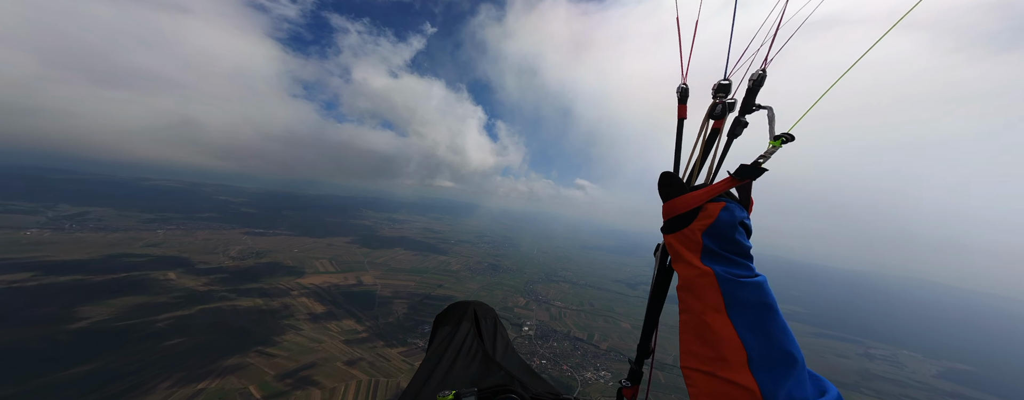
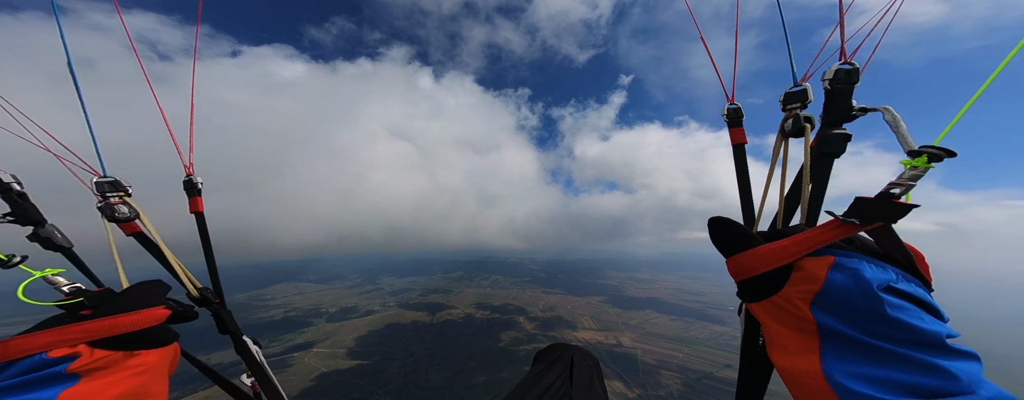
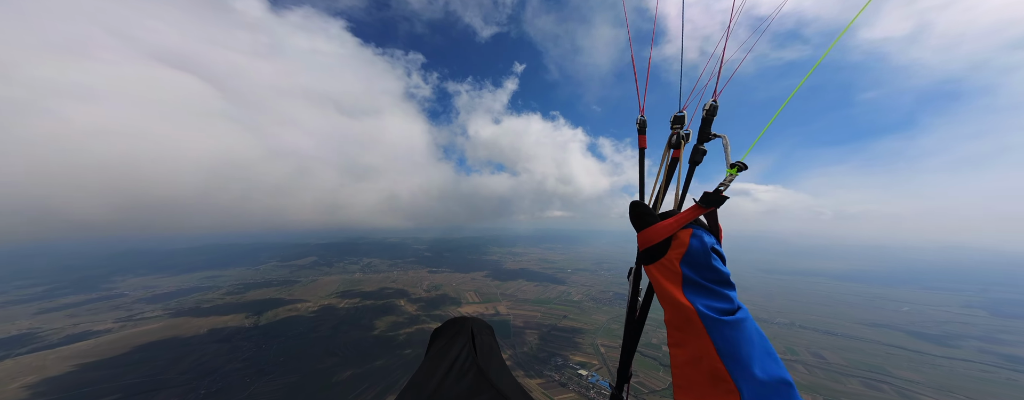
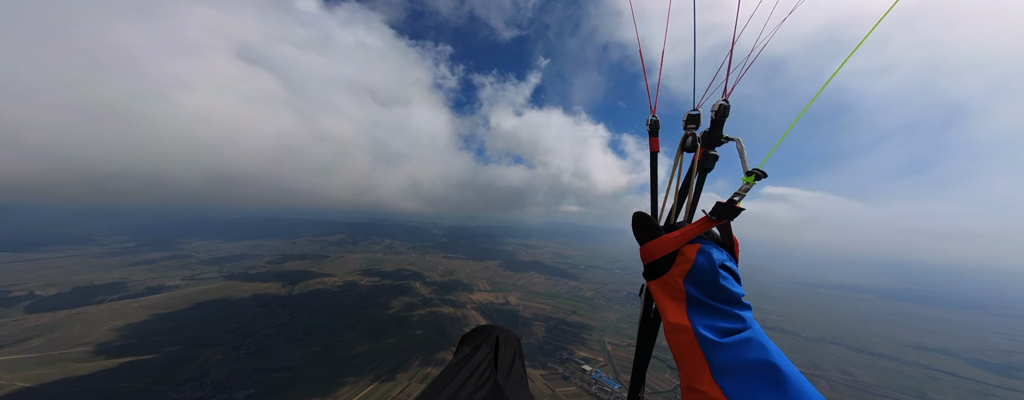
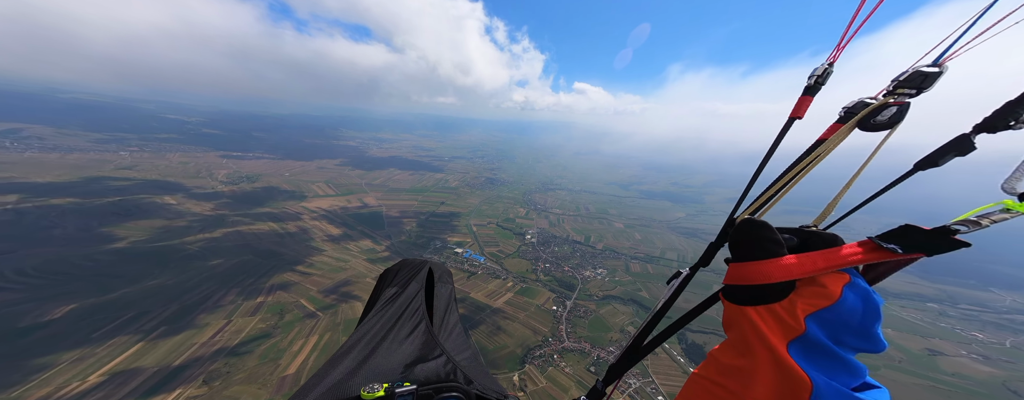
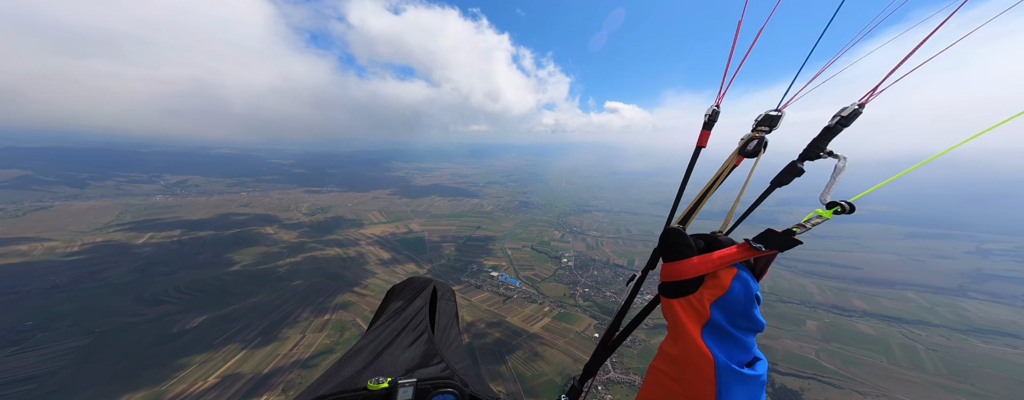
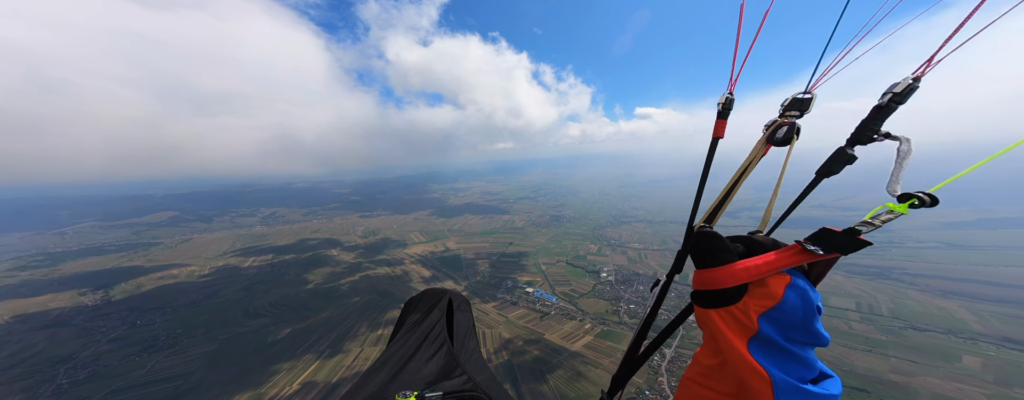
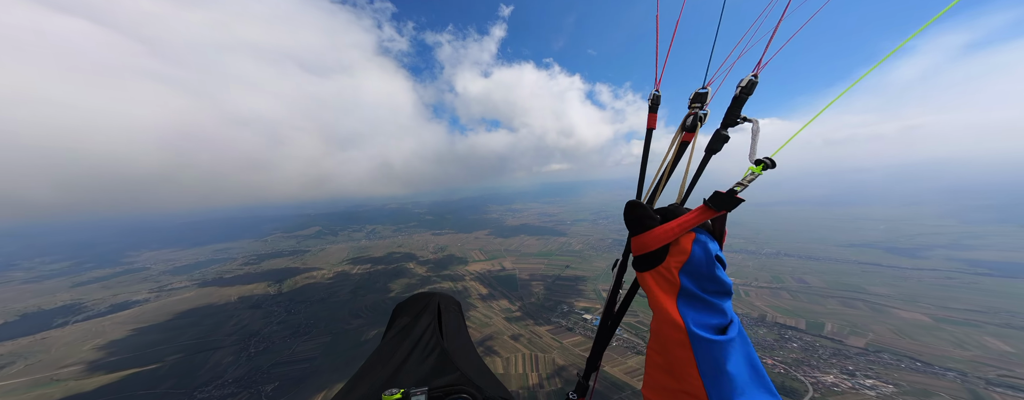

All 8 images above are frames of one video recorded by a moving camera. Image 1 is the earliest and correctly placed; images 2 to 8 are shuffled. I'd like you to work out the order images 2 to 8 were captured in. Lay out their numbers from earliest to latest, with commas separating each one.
4, 2, 3, 8, 7, 6, 5
